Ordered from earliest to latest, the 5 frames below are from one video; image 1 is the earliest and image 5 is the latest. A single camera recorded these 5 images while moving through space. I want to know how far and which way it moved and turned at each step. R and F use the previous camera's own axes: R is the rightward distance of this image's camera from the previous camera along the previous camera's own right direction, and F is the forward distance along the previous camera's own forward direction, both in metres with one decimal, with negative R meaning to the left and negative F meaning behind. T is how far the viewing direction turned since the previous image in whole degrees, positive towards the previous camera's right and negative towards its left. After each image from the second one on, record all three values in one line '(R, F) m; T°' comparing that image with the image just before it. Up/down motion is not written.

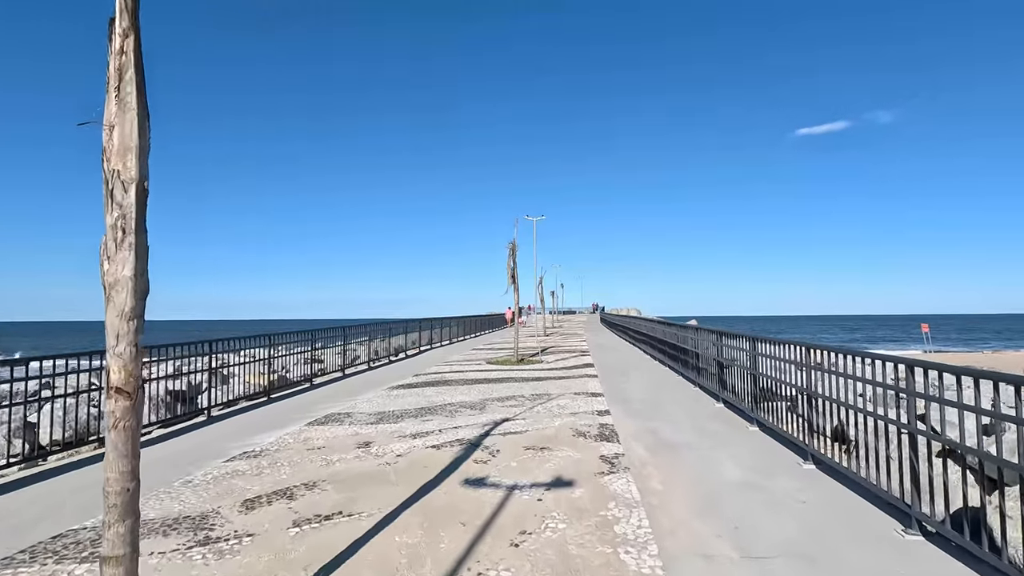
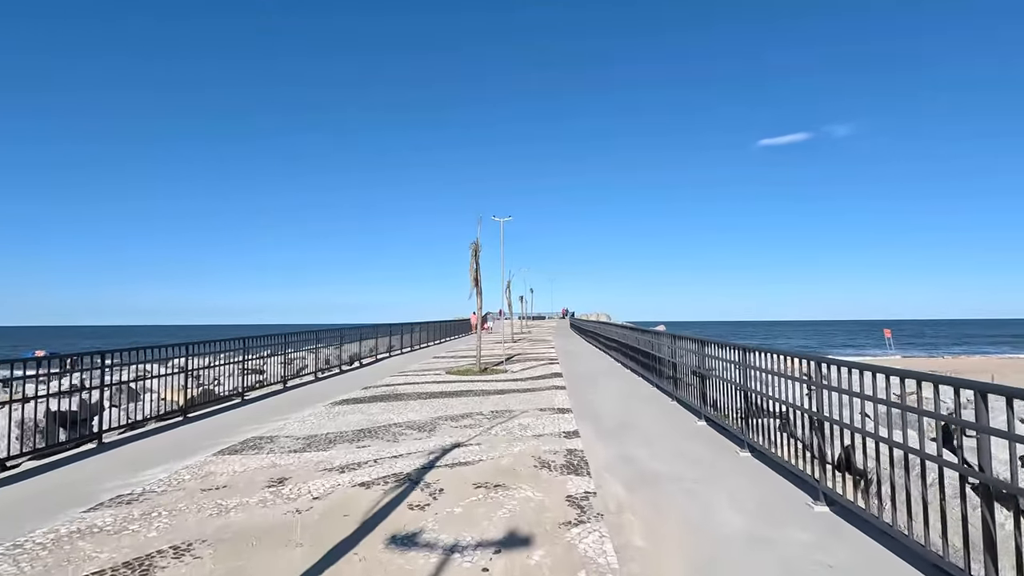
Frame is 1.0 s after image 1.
(+0.2, +1.2) m; +3°
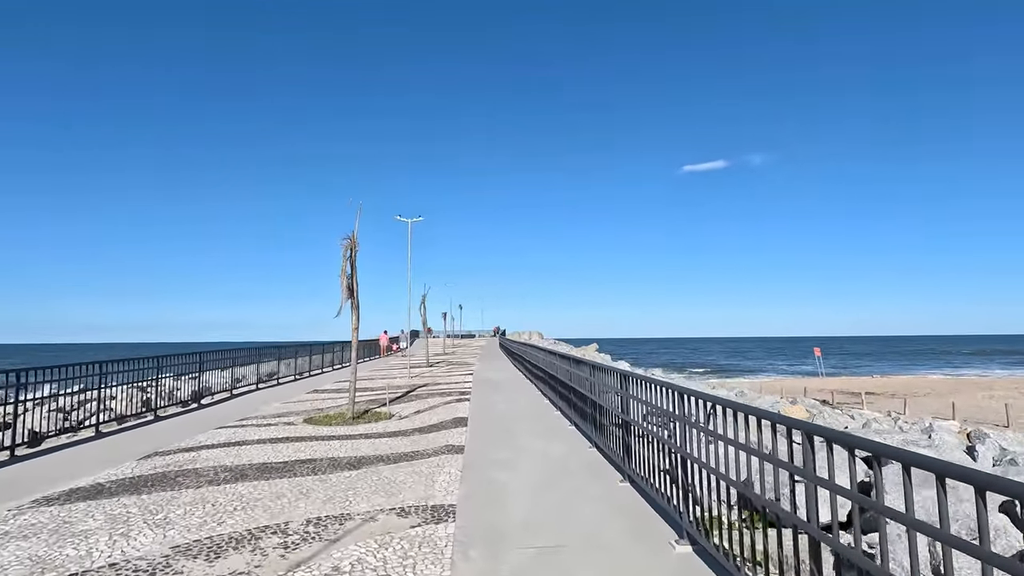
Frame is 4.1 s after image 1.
(+1.0, +4.0) m; +7°
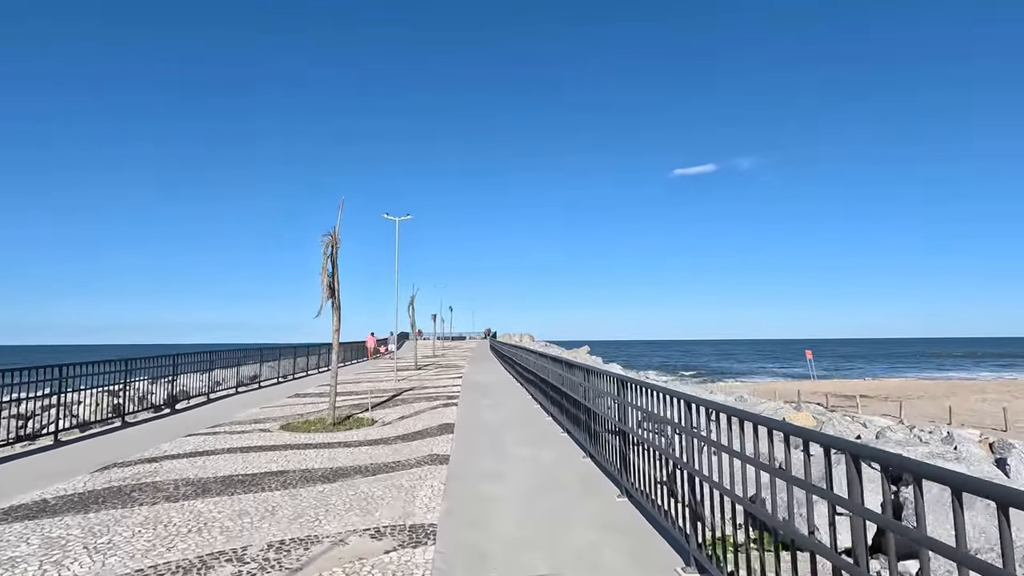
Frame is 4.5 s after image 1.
(0.0, +0.5) m; +1°
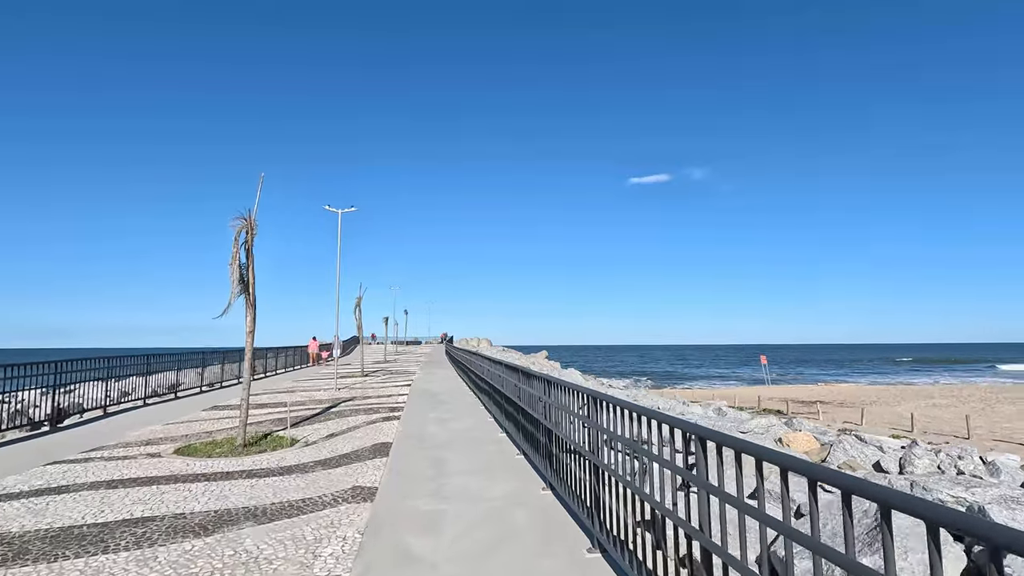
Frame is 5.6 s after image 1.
(+0.2, +1.4) m; +4°
